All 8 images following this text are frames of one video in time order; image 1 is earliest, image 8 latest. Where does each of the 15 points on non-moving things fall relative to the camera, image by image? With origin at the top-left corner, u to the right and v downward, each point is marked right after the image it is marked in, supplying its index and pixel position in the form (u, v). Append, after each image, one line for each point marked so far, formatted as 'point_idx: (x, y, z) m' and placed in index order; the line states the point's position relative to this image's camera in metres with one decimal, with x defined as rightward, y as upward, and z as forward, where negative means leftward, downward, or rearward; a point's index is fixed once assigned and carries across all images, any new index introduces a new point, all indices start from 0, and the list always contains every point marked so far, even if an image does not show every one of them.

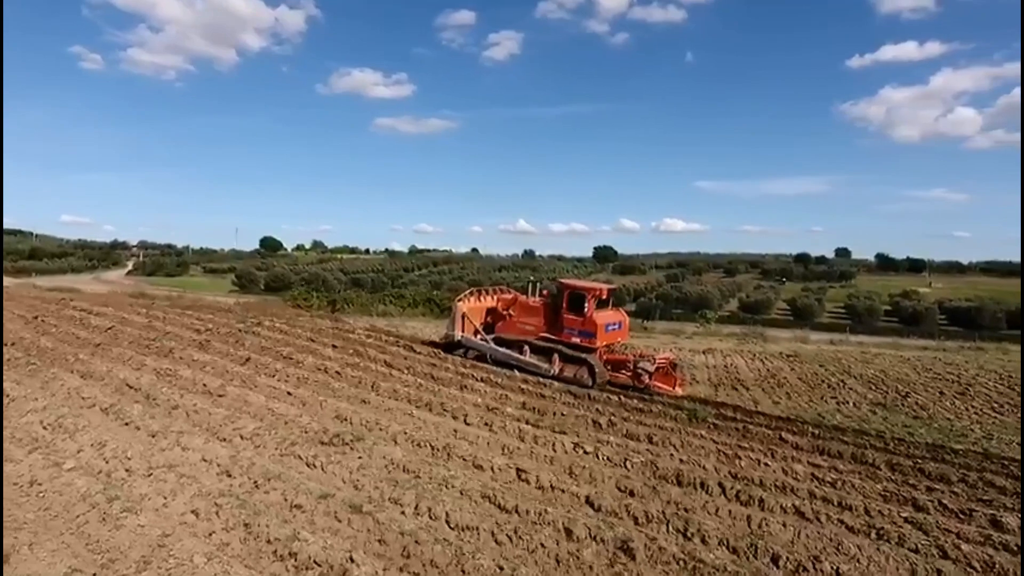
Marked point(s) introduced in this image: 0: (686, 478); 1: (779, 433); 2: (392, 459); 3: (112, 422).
0: (+1.9, -2.0, +7.9) m
1: (+3.6, -1.9, +10.0) m
2: (-1.3, -1.8, +7.8) m
3: (-4.5, -1.5, +8.4) m
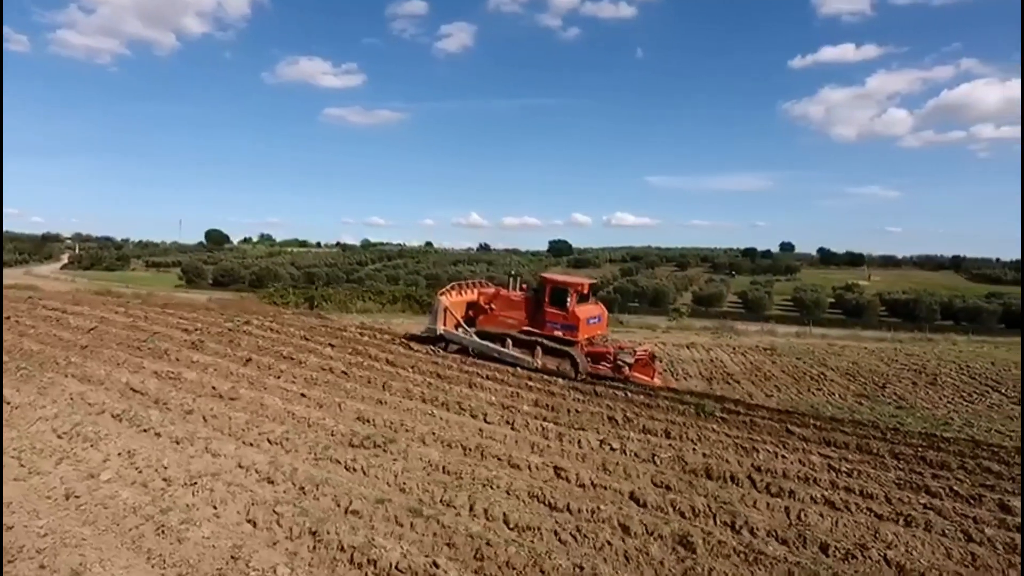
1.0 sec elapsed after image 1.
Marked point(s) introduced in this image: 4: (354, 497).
0: (+2.3, -2.0, +8.1) m
1: (+3.8, -1.9, +10.4) m
2: (-0.9, -1.8, +7.8) m
3: (-4.2, -1.5, +8.1) m
4: (-1.4, -1.9, +6.7) m
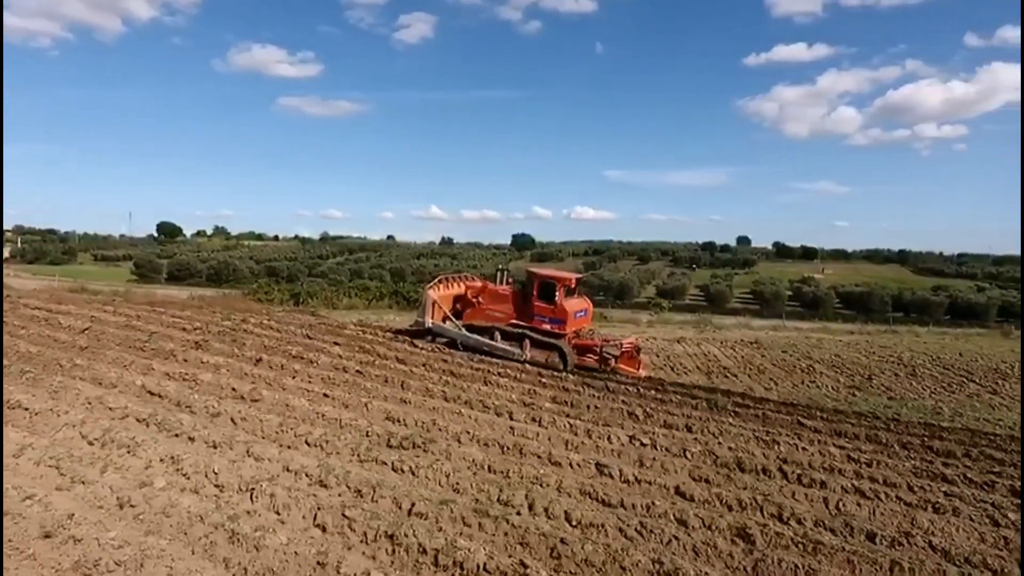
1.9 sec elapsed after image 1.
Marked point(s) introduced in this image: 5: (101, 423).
0: (+2.7, -2.0, +8.4) m
1: (+4.1, -1.9, +10.8) m
2: (-0.4, -1.8, +7.9) m
3: (-3.7, -1.6, +7.9) m
4: (-0.9, -1.9, +6.7) m
5: (-4.4, -1.5, +8.0) m
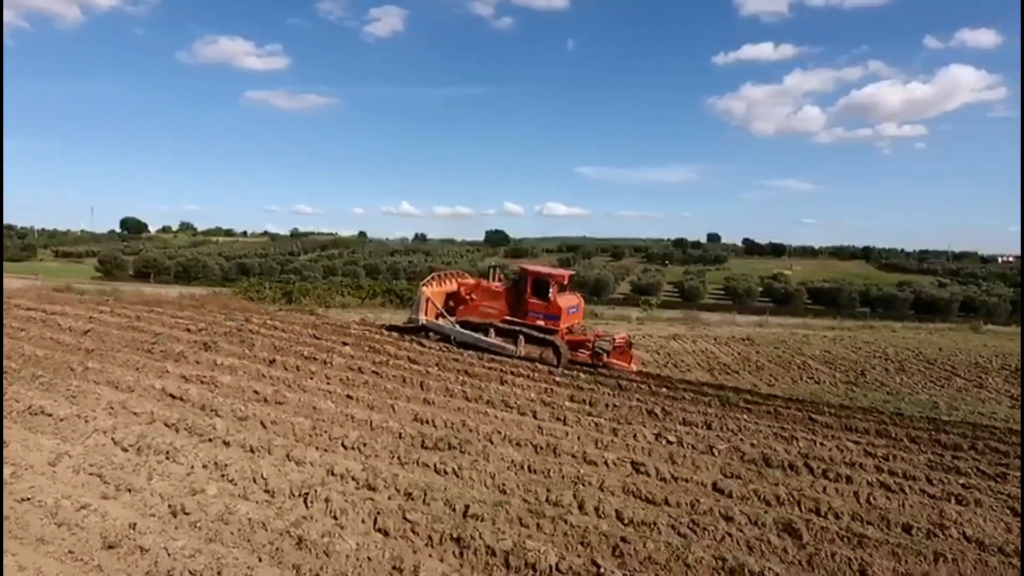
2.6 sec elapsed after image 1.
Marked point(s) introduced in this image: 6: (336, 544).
0: (+3.1, -2.0, +8.6) m
1: (+4.3, -1.9, +11.0) m
2: (0.0, -1.9, +7.9) m
3: (-3.3, -1.6, +7.8) m
4: (-0.4, -1.9, +6.8) m
5: (-4.0, -1.5, +7.9) m
6: (-1.4, -2.0, +5.7) m
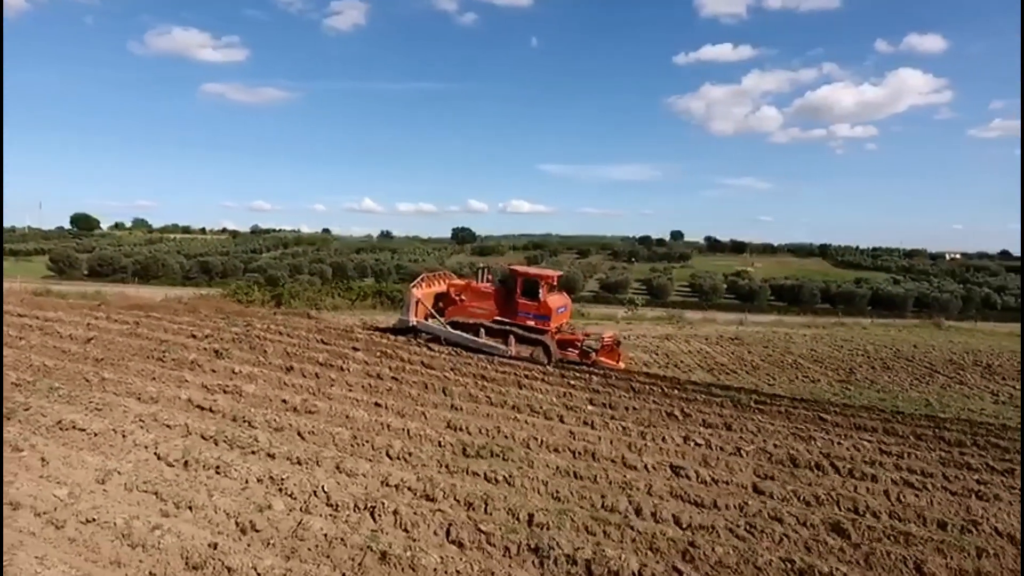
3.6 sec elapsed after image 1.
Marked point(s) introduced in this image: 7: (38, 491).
0: (+3.5, -2.1, +8.9) m
1: (+4.6, -1.9, +11.4) m
2: (+0.5, -1.9, +8.0) m
3: (-2.8, -1.7, +7.7) m
4: (+0.2, -2.0, +6.8) m
5: (-3.5, -1.6, +7.7) m
6: (-0.7, -2.1, +5.8) m
7: (-4.1, -1.8, +6.4) m
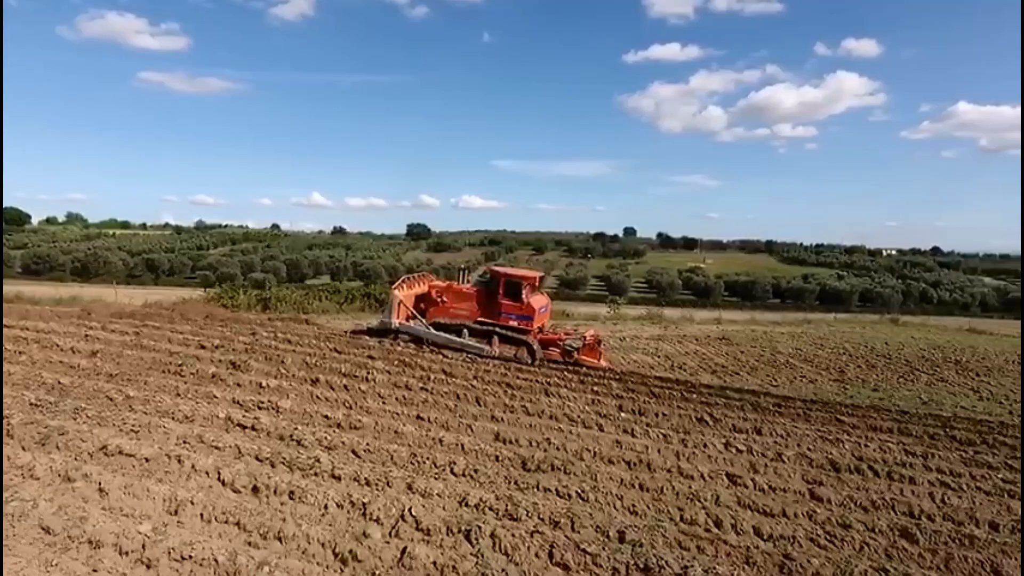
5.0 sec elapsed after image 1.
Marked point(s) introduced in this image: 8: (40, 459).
0: (+4.1, -2.2, +9.2) m
1: (+5.0, -2.0, +11.8) m
2: (+1.2, -2.1, +8.1) m
3: (-2.0, -1.9, +7.4) m
4: (+1.0, -2.2, +6.8) m
5: (-2.8, -1.8, +7.4) m
6: (+0.2, -2.3, +5.7) m
7: (-3.2, -1.9, +6.0) m
8: (-4.5, -1.6, +7.1) m
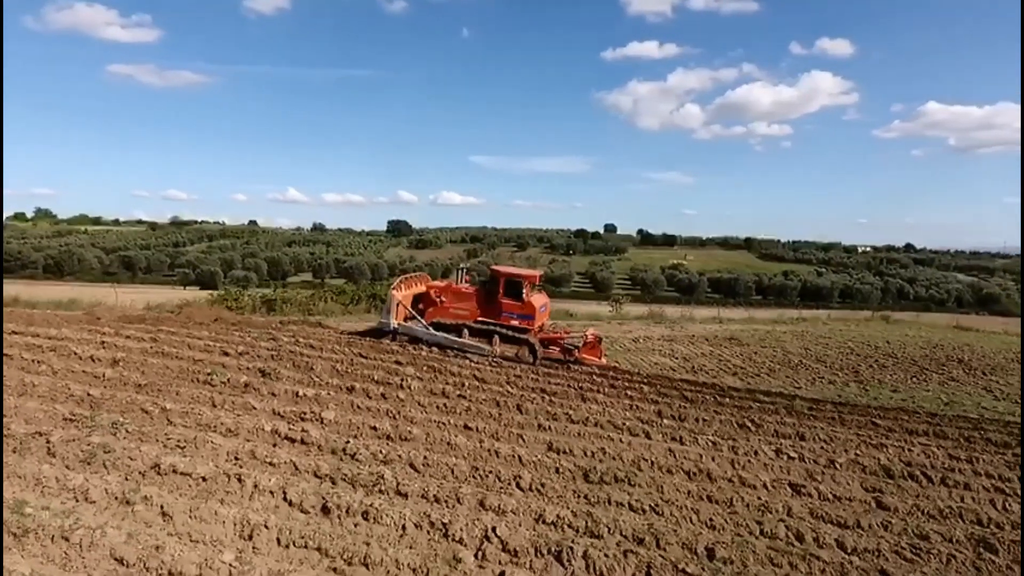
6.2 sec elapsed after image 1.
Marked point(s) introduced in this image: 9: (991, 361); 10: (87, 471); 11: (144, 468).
0: (+4.8, -2.3, +9.2) m
1: (+5.5, -2.1, +11.8) m
2: (+1.9, -2.2, +7.9) m
3: (-1.3, -1.9, +7.1) m
4: (+1.7, -2.3, +6.7) m
5: (-2.1, -1.9, +7.0) m
6: (+1.0, -2.4, +5.5) m
7: (-2.4, -2.0, +5.6) m
8: (-3.8, -1.7, +6.7) m
9: (+12.0, -1.8, +18.6) m
10: (-4.0, -1.7, +6.9) m
11: (-3.5, -1.7, +7.0) m
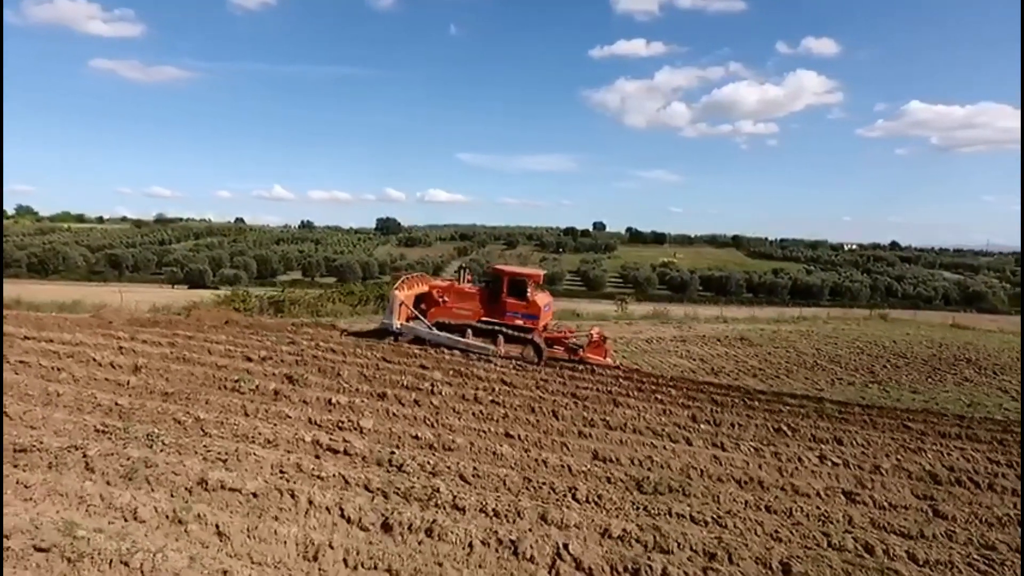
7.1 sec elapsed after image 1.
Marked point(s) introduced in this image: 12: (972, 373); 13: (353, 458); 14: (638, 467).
0: (+5.3, -2.3, +9.1) m
1: (+5.9, -2.1, +11.7) m
2: (+2.5, -2.2, +7.7) m
3: (-0.7, -2.0, +6.8) m
4: (+2.3, -2.3, +6.5) m
5: (-1.5, -1.9, +6.7) m
6: (+1.6, -2.4, +5.3) m
7: (-1.8, -2.1, +5.3) m
8: (-3.2, -1.8, +6.3) m
9: (+12.3, -1.8, +18.7) m
10: (-3.4, -1.8, +6.5) m
11: (-2.9, -1.8, +6.7) m
12: (+10.3, -1.9, +16.7) m
13: (-1.7, -1.8, +7.7) m
14: (+1.4, -2.0, +8.4) m
